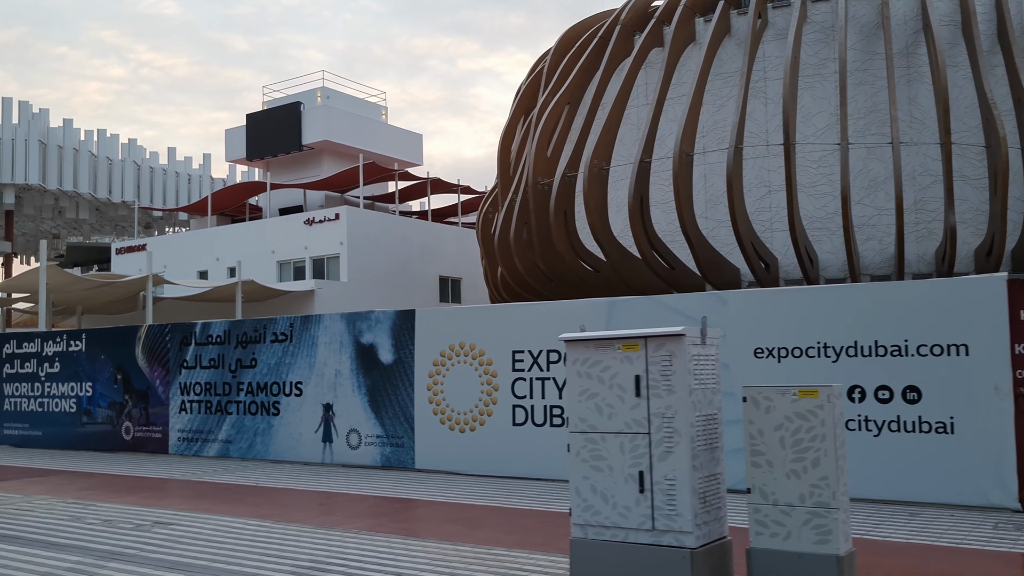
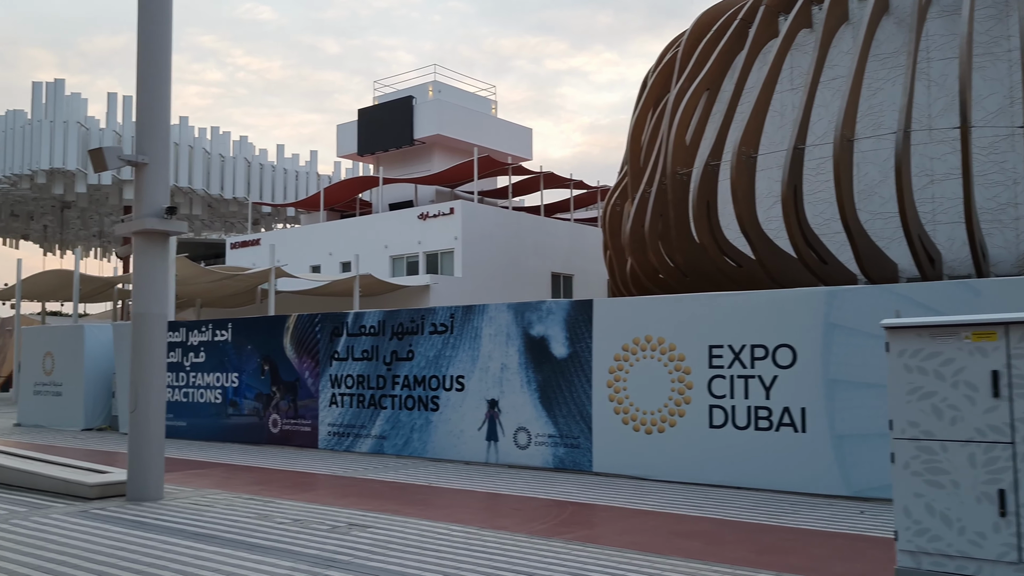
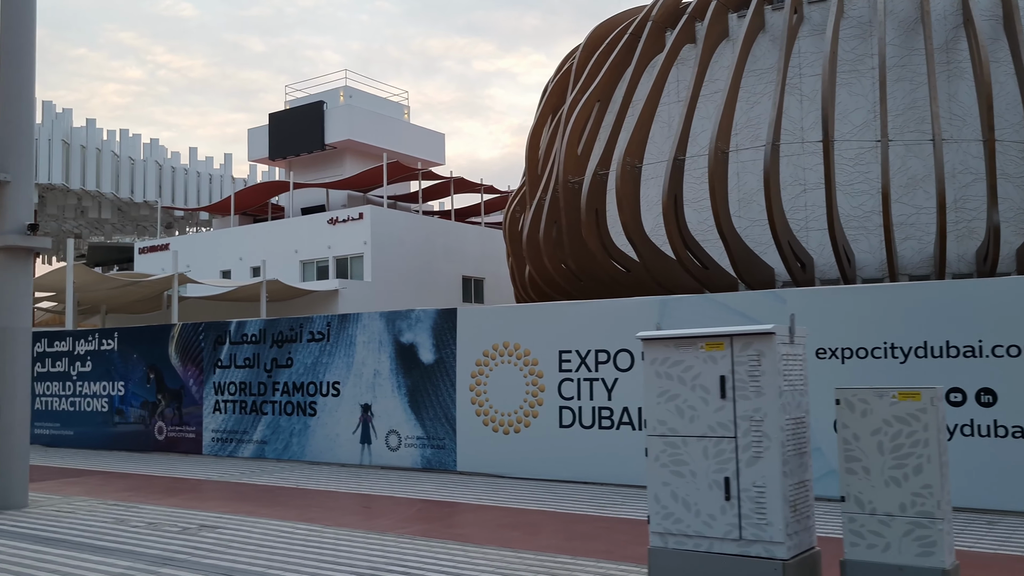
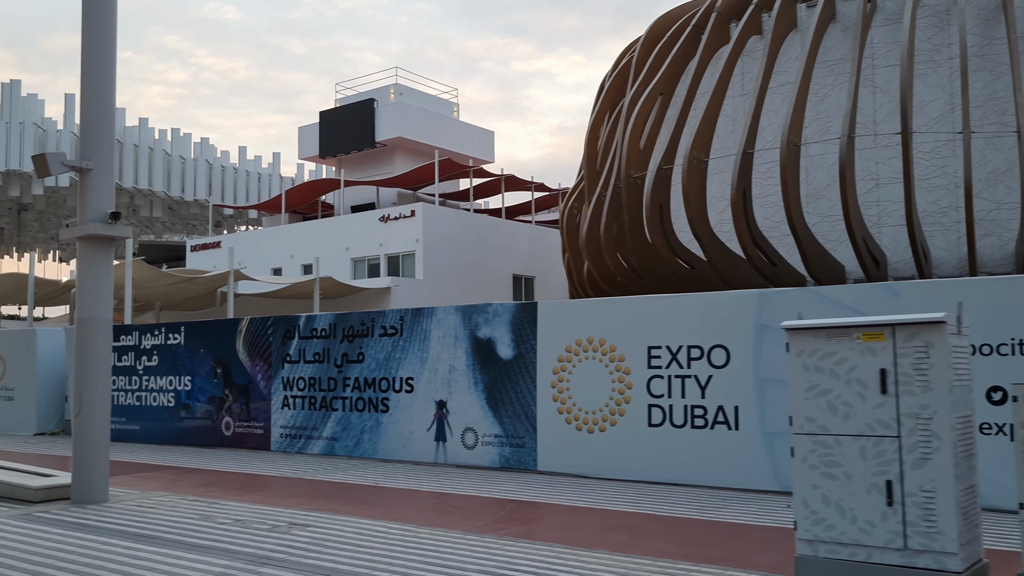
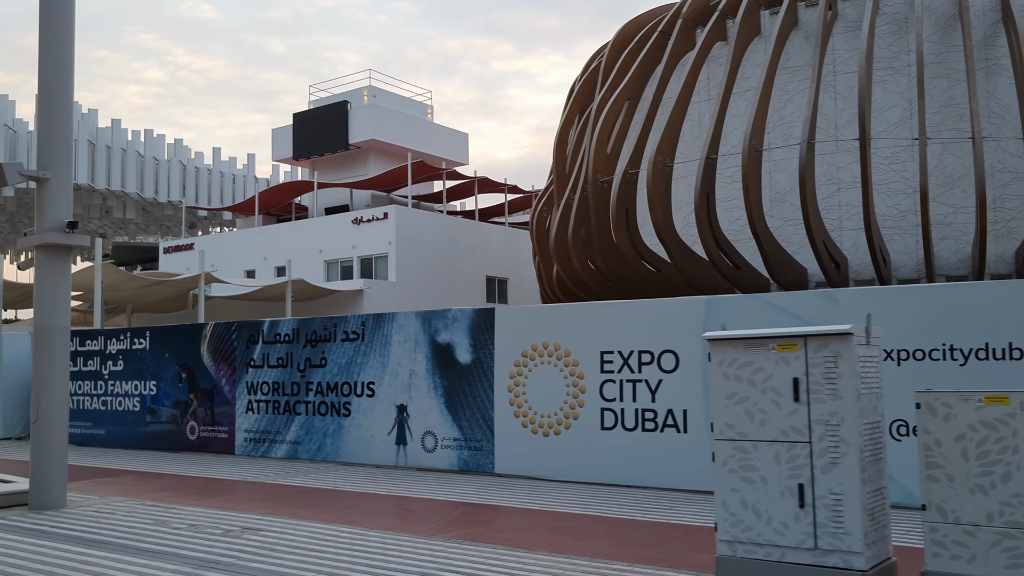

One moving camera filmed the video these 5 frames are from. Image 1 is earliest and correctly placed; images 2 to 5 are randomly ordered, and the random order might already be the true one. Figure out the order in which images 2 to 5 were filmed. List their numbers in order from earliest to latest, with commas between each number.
3, 5, 4, 2
